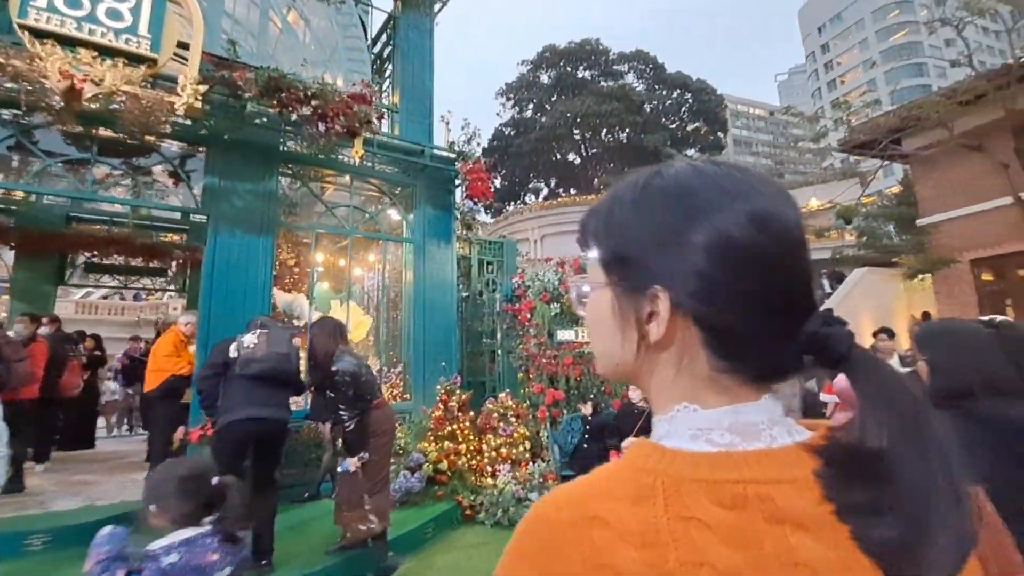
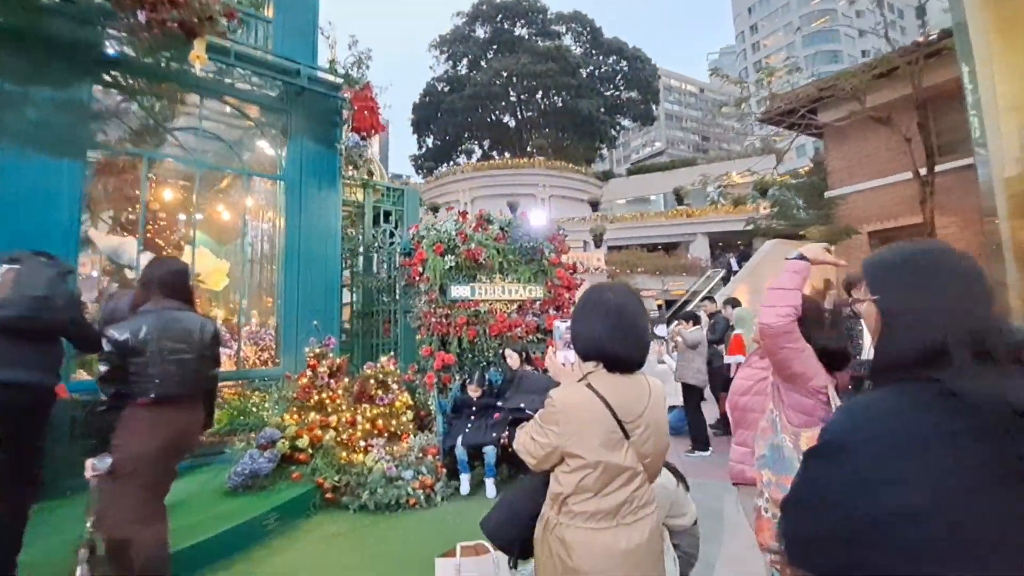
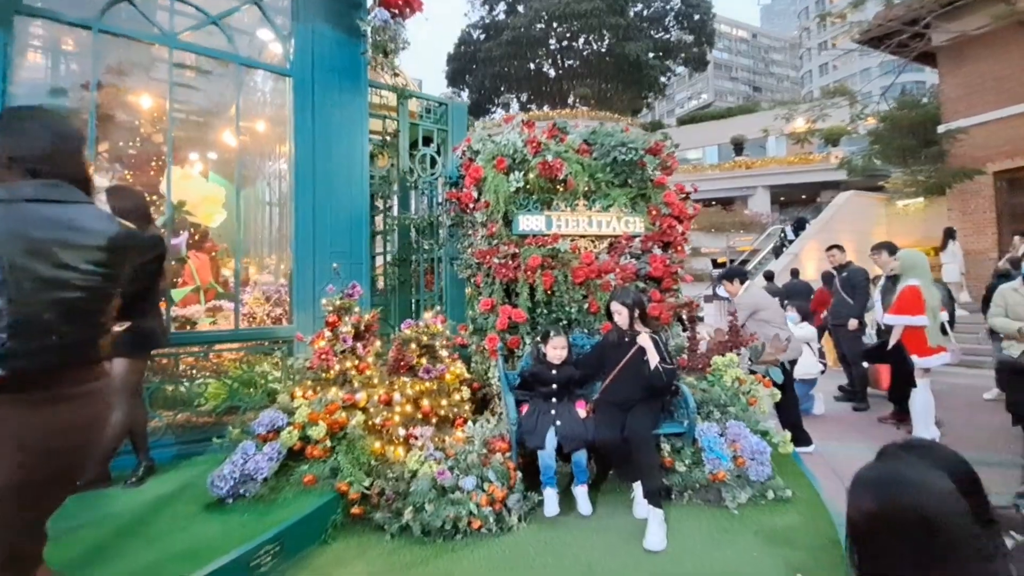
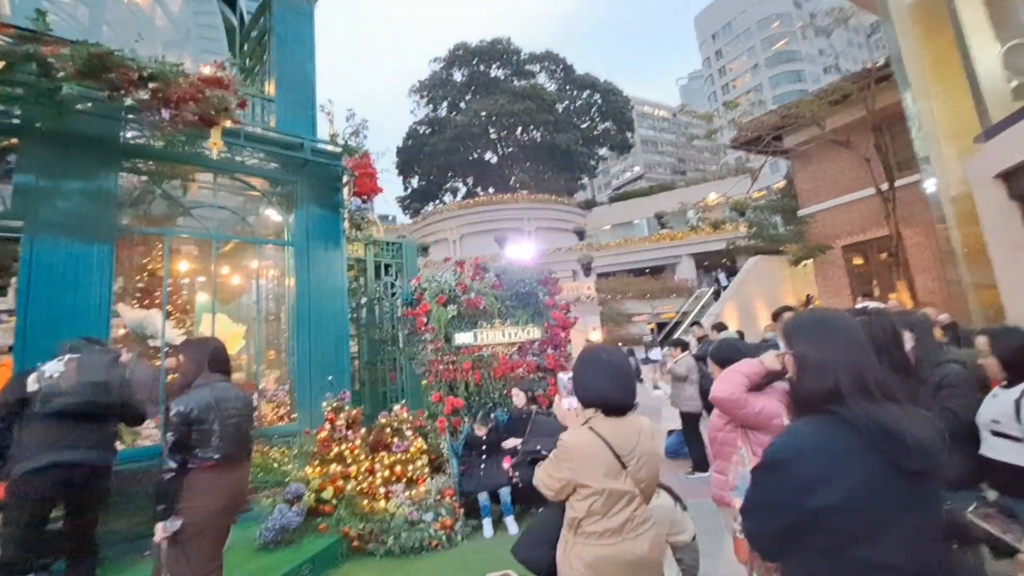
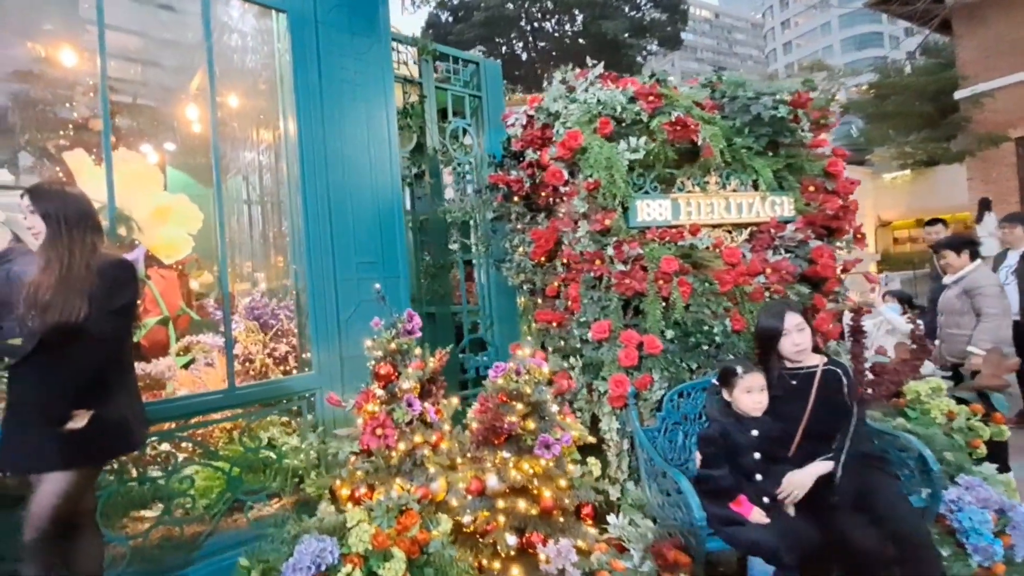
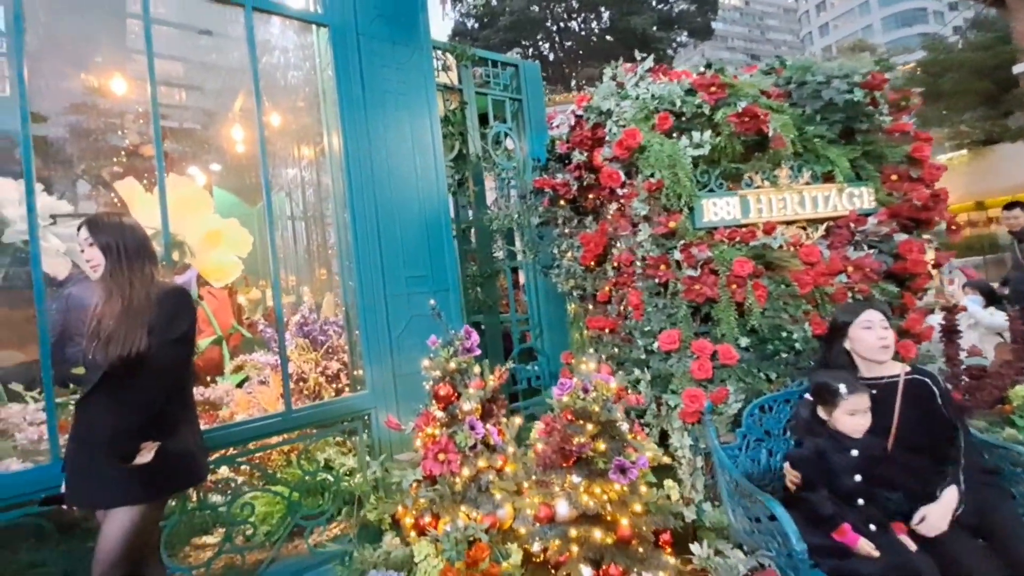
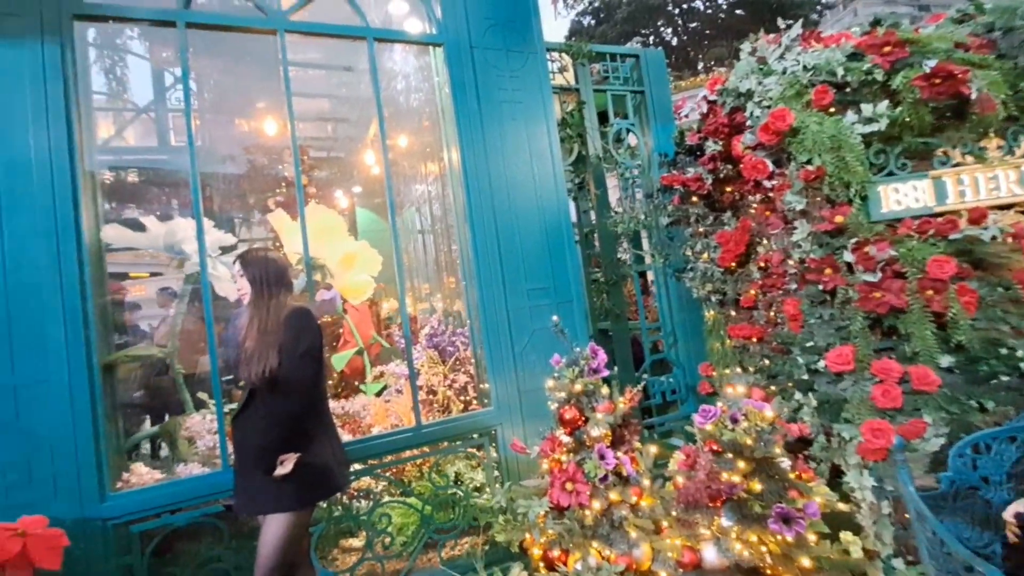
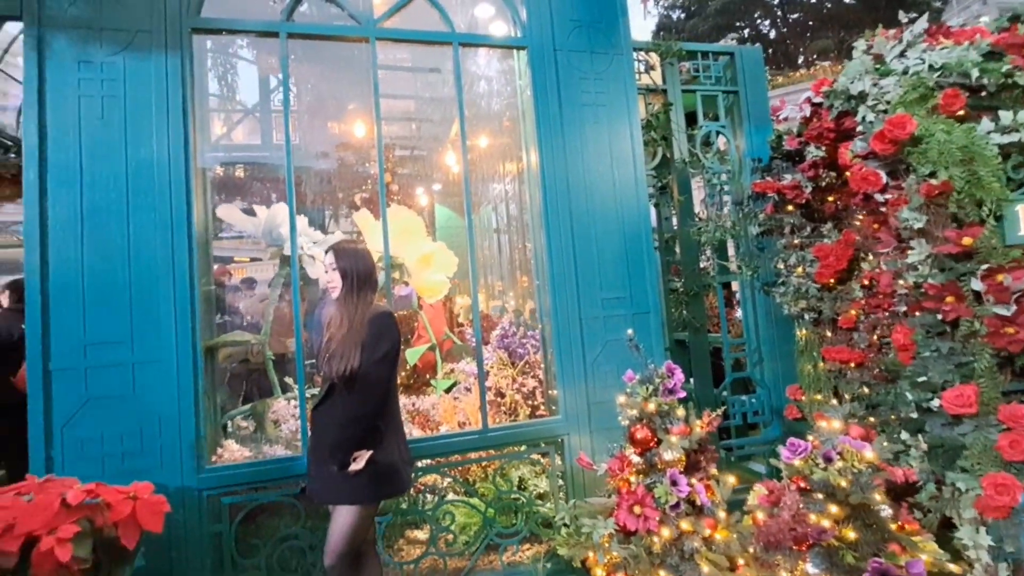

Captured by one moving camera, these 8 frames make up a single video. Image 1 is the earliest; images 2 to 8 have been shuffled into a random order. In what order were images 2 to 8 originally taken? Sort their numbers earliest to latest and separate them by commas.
4, 2, 3, 5, 6, 7, 8
